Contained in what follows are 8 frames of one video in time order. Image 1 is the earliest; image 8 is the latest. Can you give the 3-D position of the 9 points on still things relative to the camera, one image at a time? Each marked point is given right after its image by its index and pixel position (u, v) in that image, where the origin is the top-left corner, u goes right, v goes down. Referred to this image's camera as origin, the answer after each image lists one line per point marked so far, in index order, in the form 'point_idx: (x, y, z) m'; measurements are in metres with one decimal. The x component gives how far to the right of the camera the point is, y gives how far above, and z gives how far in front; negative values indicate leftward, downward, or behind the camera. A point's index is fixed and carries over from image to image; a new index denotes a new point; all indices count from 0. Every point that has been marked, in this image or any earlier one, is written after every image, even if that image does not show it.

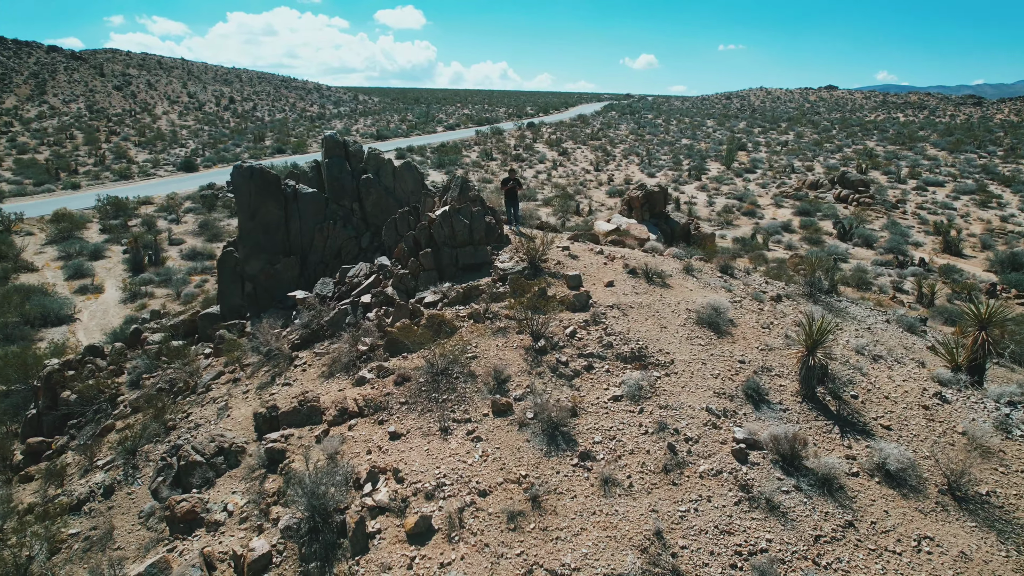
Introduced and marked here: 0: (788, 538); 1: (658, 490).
0: (+2.3, -2.1, +5.2) m
1: (+1.3, -1.8, +5.7) m
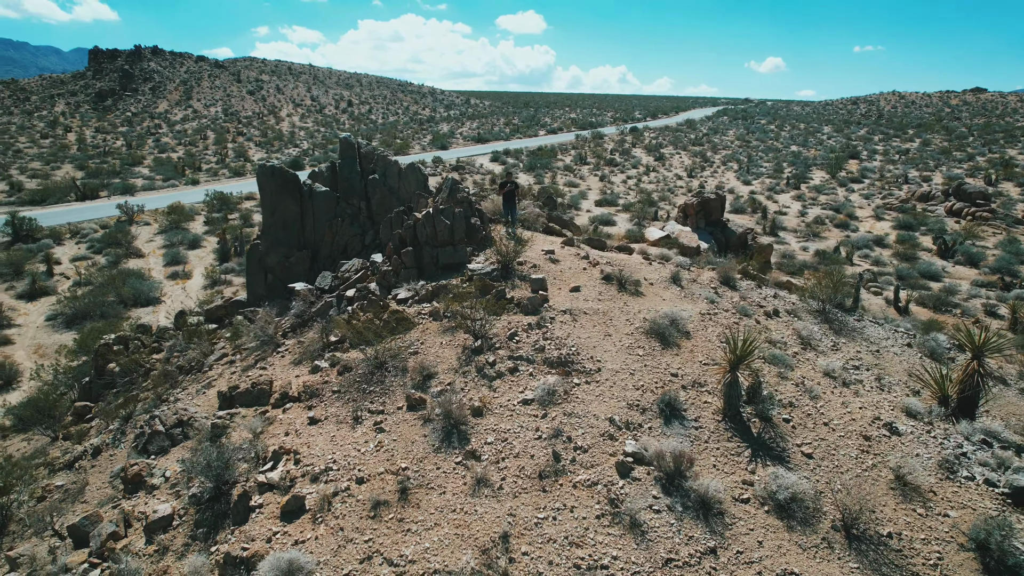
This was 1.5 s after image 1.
0: (+1.0, -2.2, +5.0) m
1: (+0.1, -1.9, +5.6) m
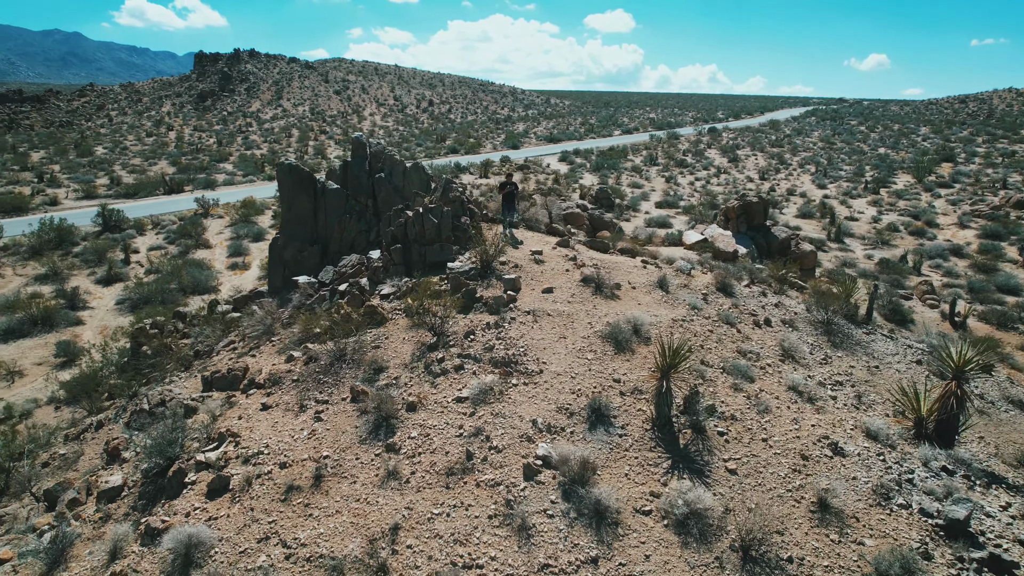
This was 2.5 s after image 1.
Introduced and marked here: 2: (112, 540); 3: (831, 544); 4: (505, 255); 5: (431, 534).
0: (0.0, -2.2, +5.0) m
1: (-0.8, -1.8, +5.7) m
2: (-3.7, -2.3, +5.7) m
3: (+2.6, -2.1, +5.1) m
4: (-0.1, +0.5, +10.3) m
5: (-0.7, -2.1, +5.3) m
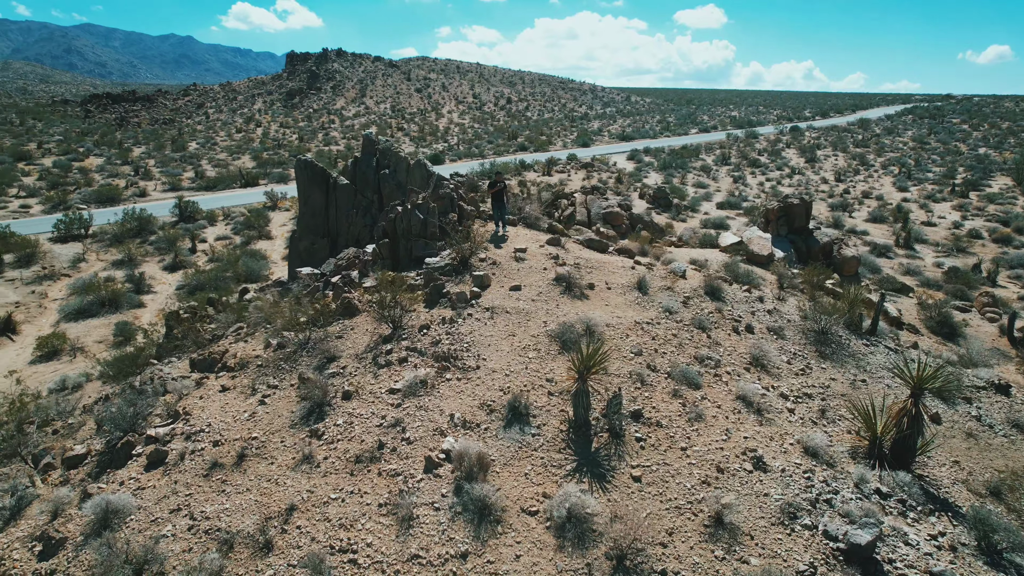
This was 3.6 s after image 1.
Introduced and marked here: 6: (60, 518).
0: (-1.0, -2.1, +5.1) m
1: (-1.7, -1.8, +5.9) m
2: (-4.6, -2.1, +6.2) m
3: (+1.6, -2.1, +4.9) m
4: (-0.4, +0.6, +10.3) m
5: (-1.7, -2.0, +5.5) m
6: (-4.3, -2.2, +5.9) m
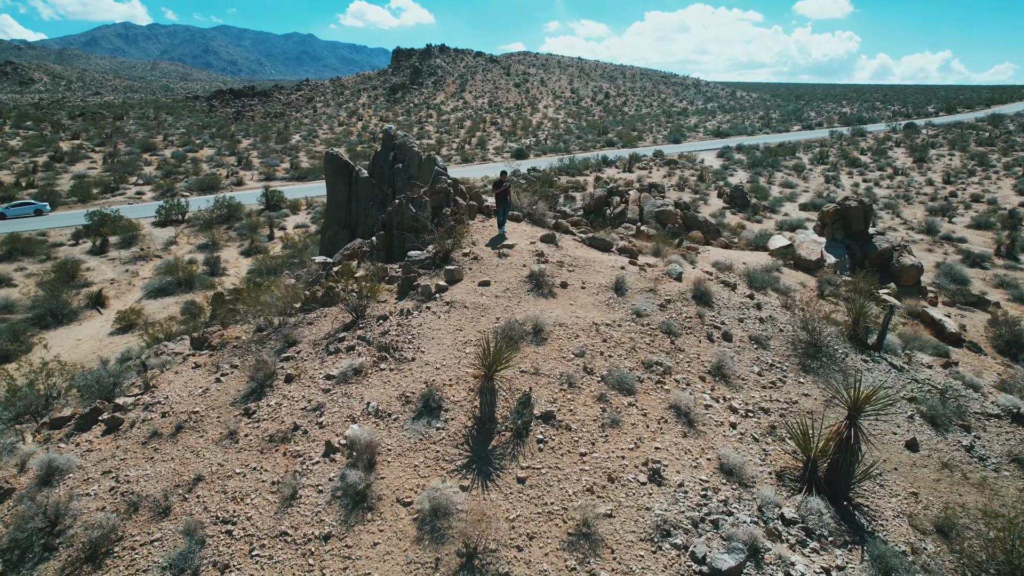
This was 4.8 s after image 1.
0: (-2.1, -2.0, +5.3) m
1: (-2.7, -1.6, +6.3) m
2: (-5.5, -1.8, +7.0) m
3: (+0.4, -2.1, +4.8) m
4: (-0.7, +0.7, +10.4) m
5: (-2.7, -1.9, +5.8) m
6: (-5.2, -1.9, +6.6) m
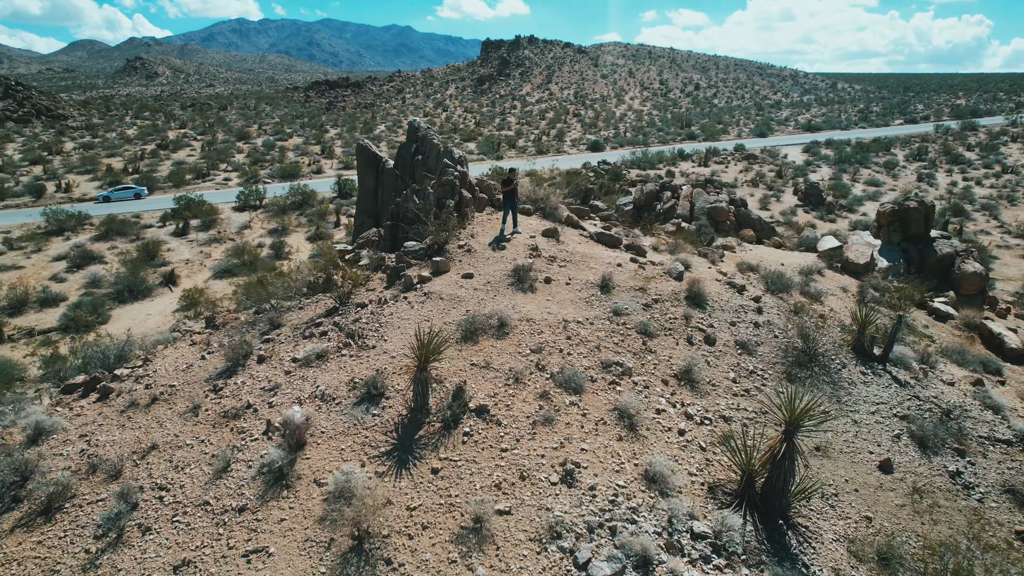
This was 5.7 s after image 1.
0: (-3.0, -1.9, +5.7) m
1: (-3.3, -1.5, +6.7) m
2: (-6.0, -1.5, +7.8) m
3: (-0.5, -2.1, +4.8) m
4: (-0.7, +0.8, +10.5) m
5: (-3.5, -1.7, +6.3) m
6: (-5.8, -1.7, +7.4) m
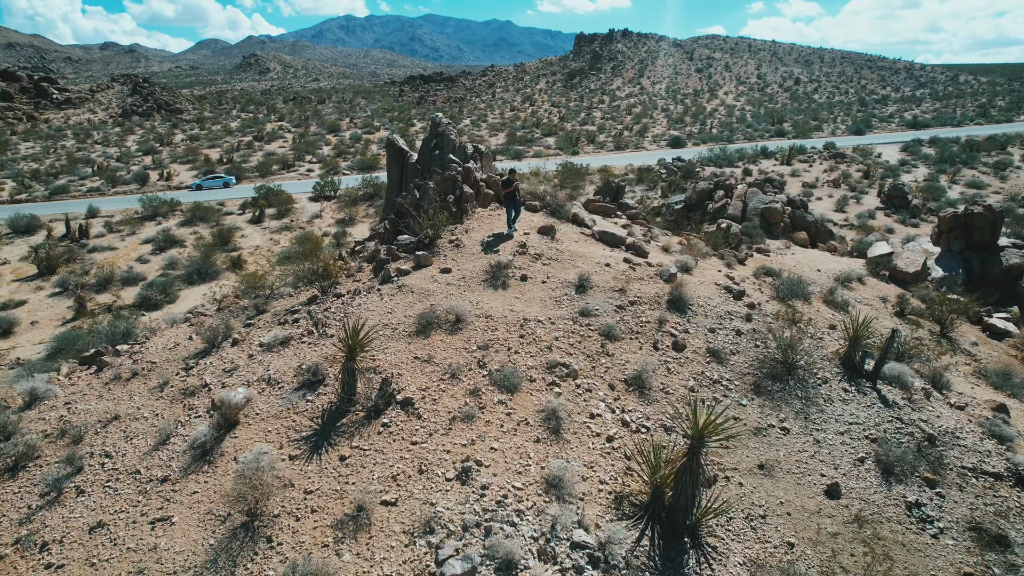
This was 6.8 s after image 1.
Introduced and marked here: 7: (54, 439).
0: (-3.8, -1.7, +6.2) m
1: (-4.1, -1.3, +7.2) m
2: (-6.6, -1.3, +8.6) m
3: (-1.5, -2.0, +5.0) m
4: (-0.9, +0.9, +10.6) m
5: (-4.2, -1.5, +6.8) m
6: (-6.5, -1.4, +8.2) m
7: (-5.0, -1.7, +6.8) m
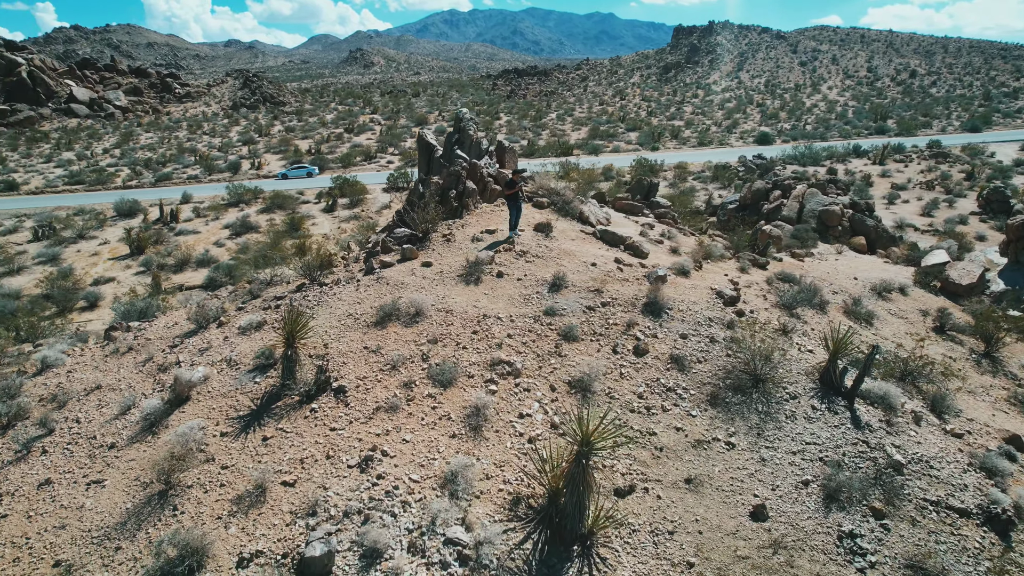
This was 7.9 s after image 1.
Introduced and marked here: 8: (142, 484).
0: (-4.6, -1.5, +6.8) m
1: (-4.7, -1.1, +7.9) m
2: (-7.0, -0.9, +9.6) m
3: (-2.5, -1.9, +5.3) m
4: (-1.0, +1.0, +10.8) m
5: (-4.9, -1.3, +7.5) m
6: (-6.9, -1.1, +9.2) m
7: (-5.7, -1.4, +7.6) m
8: (-3.4, -1.8, +5.8) m
